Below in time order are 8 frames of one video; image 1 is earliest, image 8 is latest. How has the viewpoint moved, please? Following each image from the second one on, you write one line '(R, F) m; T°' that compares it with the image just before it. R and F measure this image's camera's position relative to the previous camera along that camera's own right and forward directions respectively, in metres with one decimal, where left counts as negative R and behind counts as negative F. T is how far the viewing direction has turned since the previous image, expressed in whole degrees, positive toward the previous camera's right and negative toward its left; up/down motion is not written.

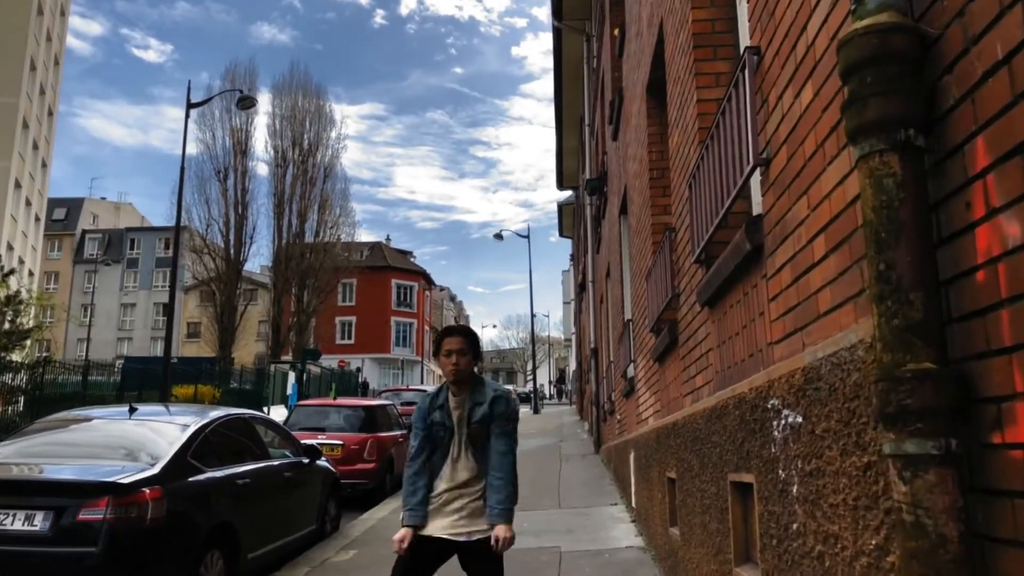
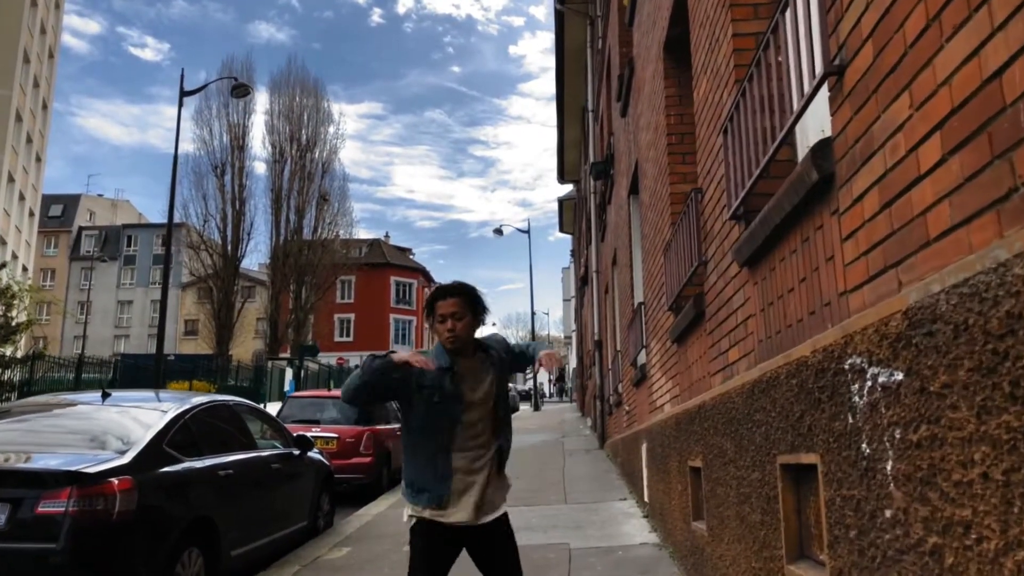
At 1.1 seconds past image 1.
(-0.1, +0.5) m; 0°
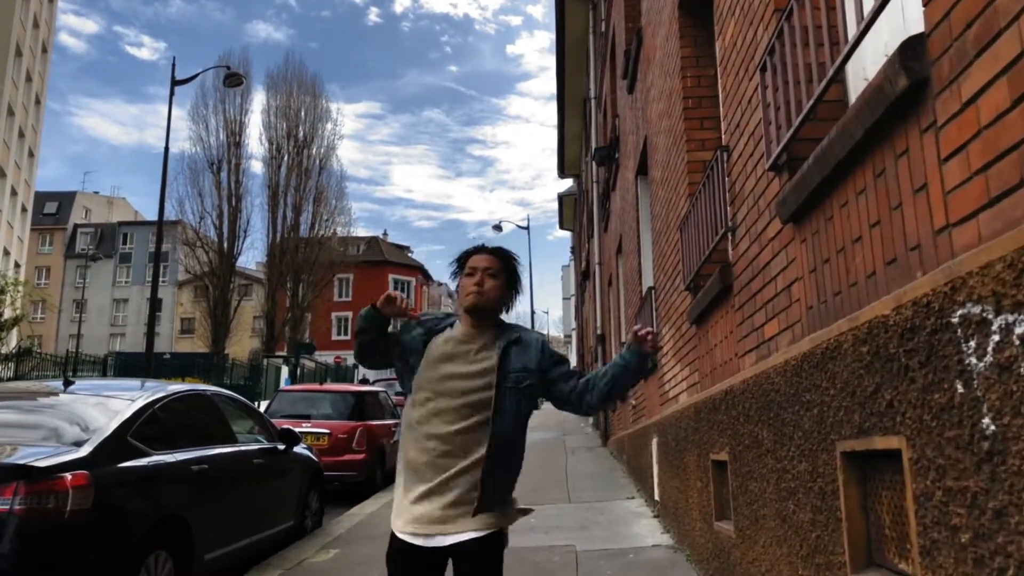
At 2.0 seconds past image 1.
(0.0, +0.5) m; 0°
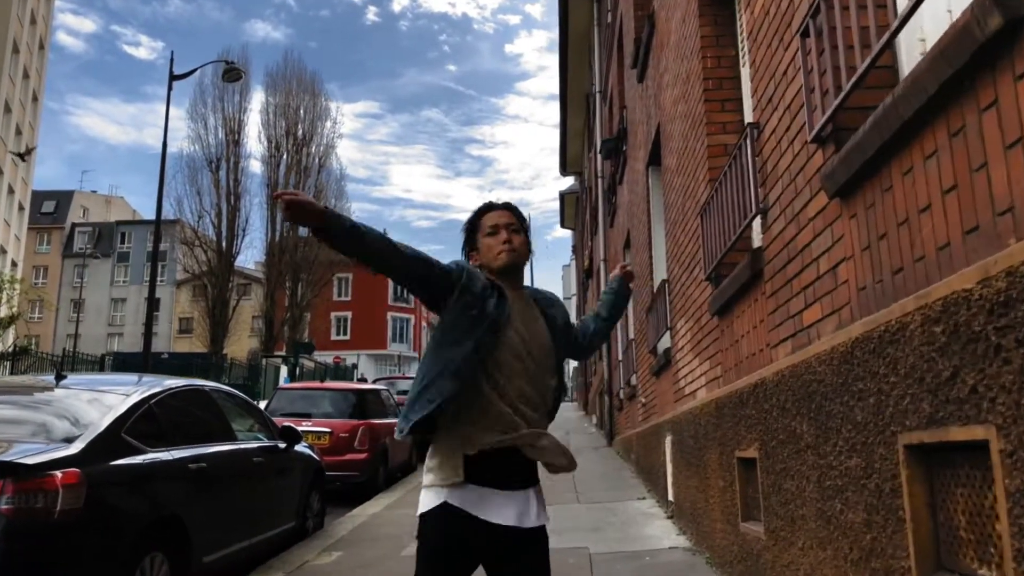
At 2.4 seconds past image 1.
(-0.1, +0.2) m; 0°
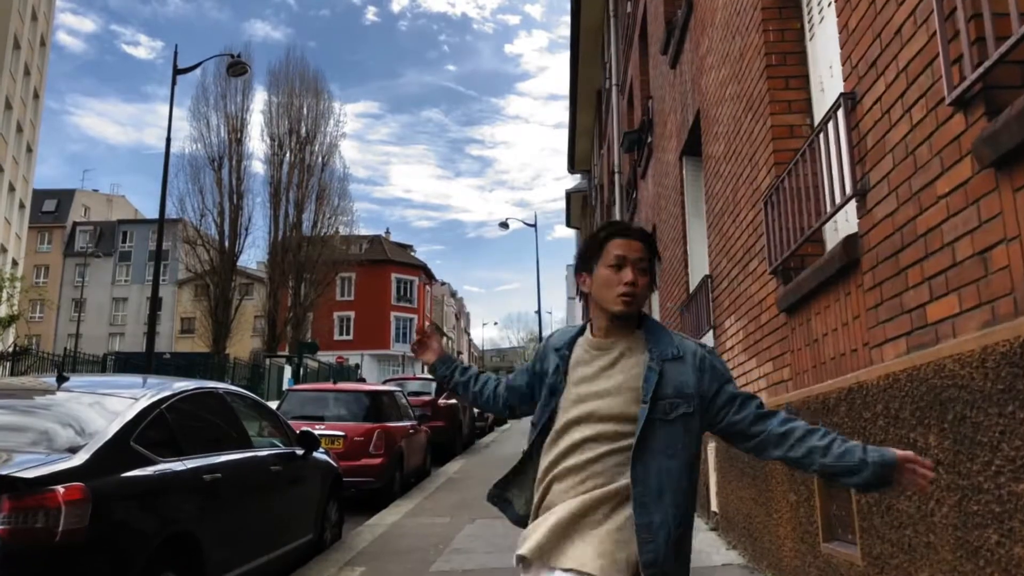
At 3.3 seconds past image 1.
(-0.3, +0.4) m; 0°
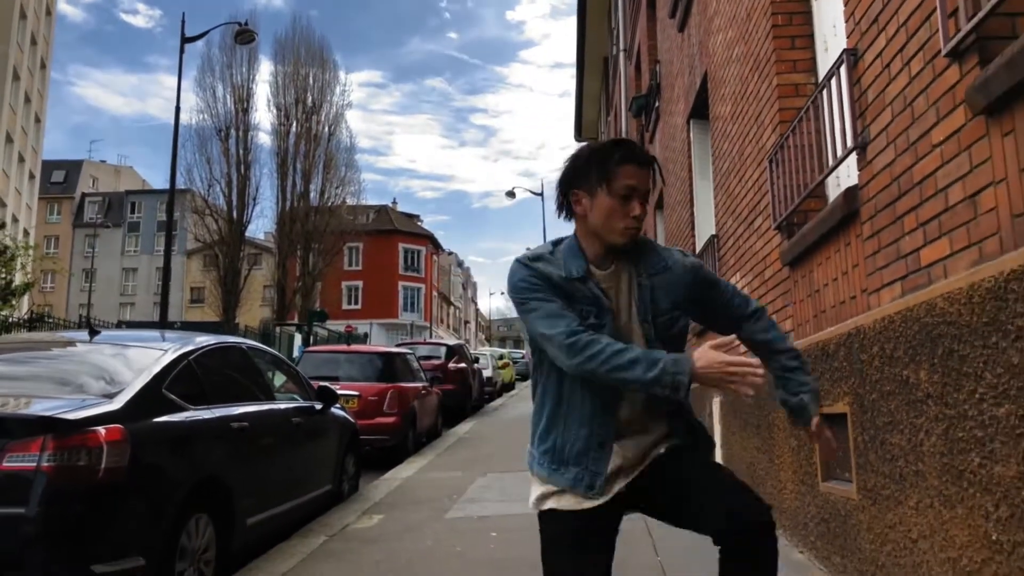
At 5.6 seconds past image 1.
(0.0, -0.2) m; 0°
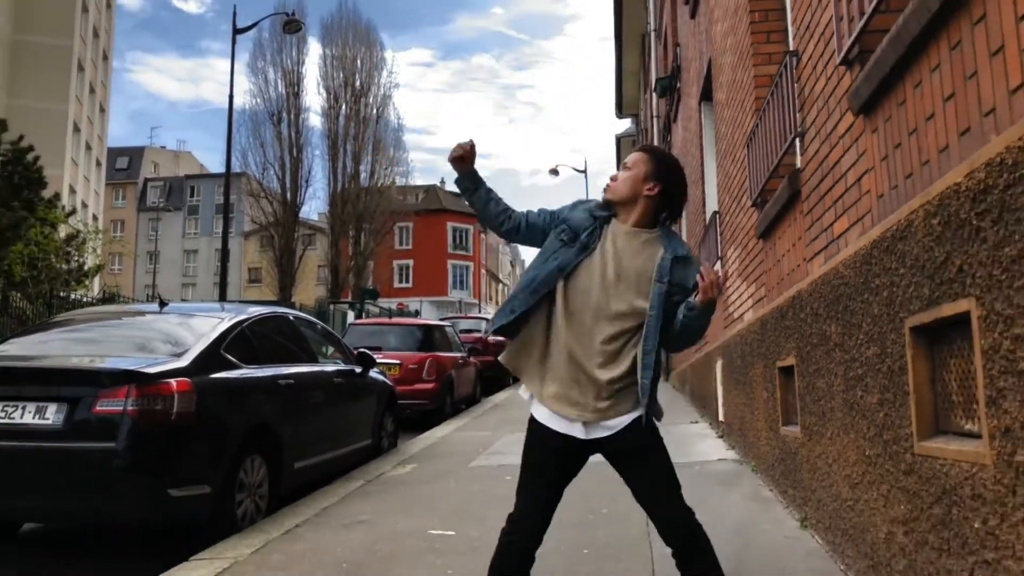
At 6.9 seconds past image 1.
(+0.3, -0.7) m; -4°
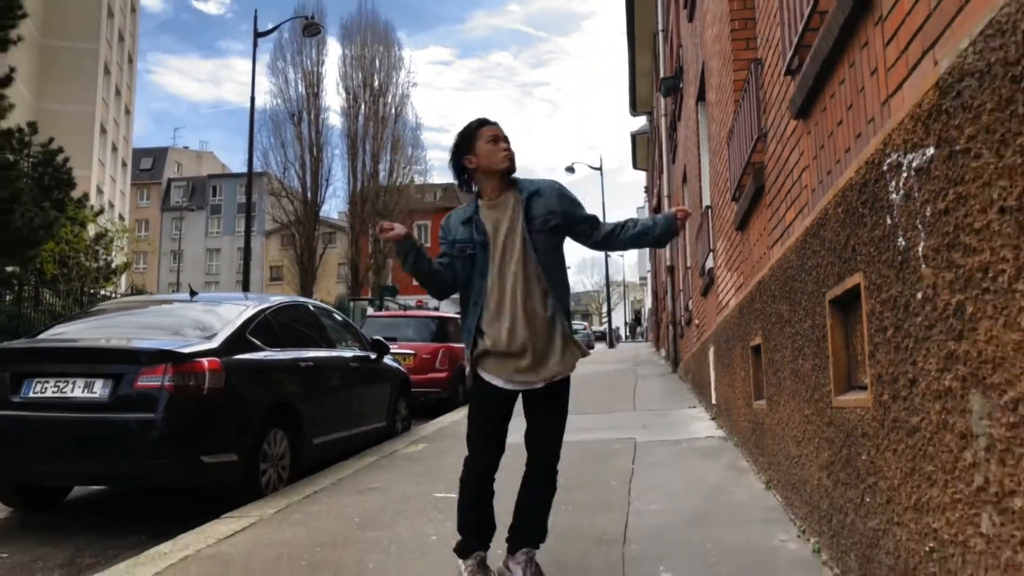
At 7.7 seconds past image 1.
(+0.1, -0.5) m; -1°
